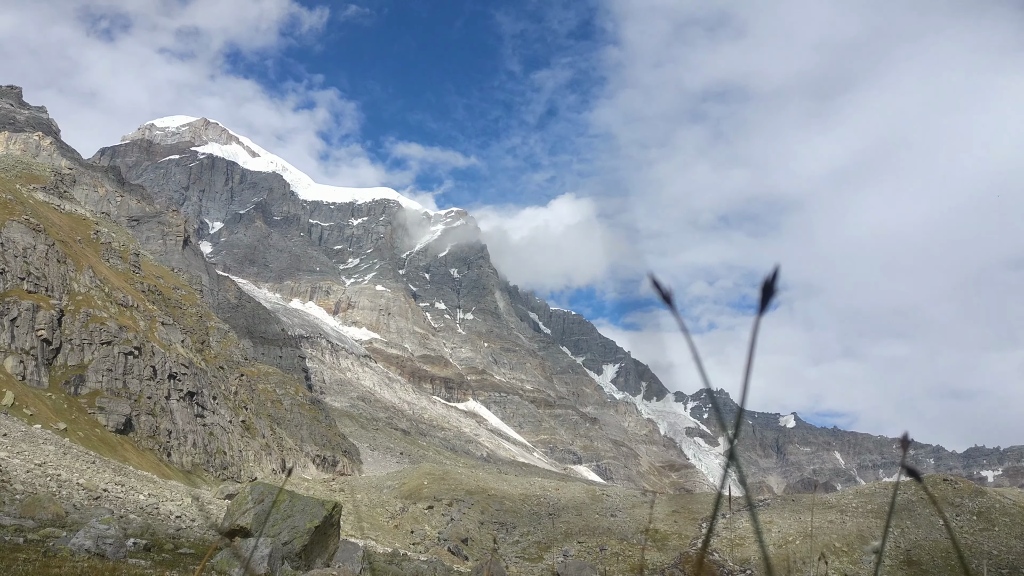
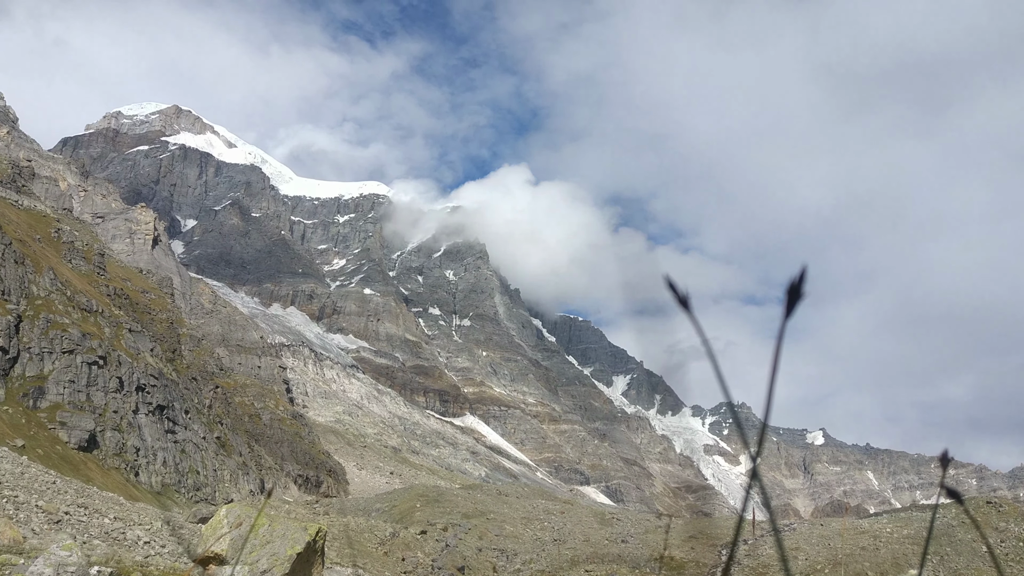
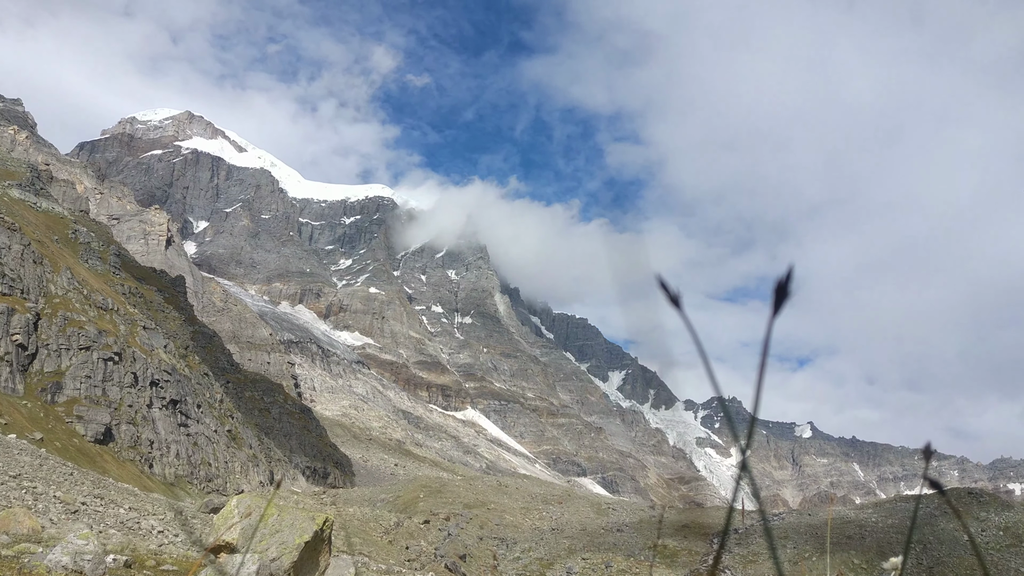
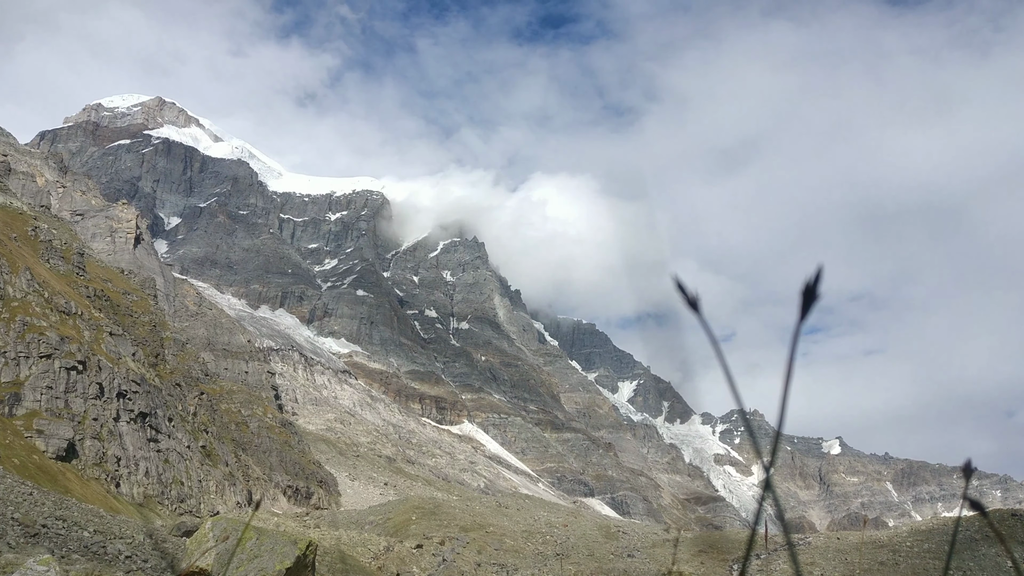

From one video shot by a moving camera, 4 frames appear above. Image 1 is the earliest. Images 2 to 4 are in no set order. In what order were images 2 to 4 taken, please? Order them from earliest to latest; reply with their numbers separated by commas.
3, 2, 4
